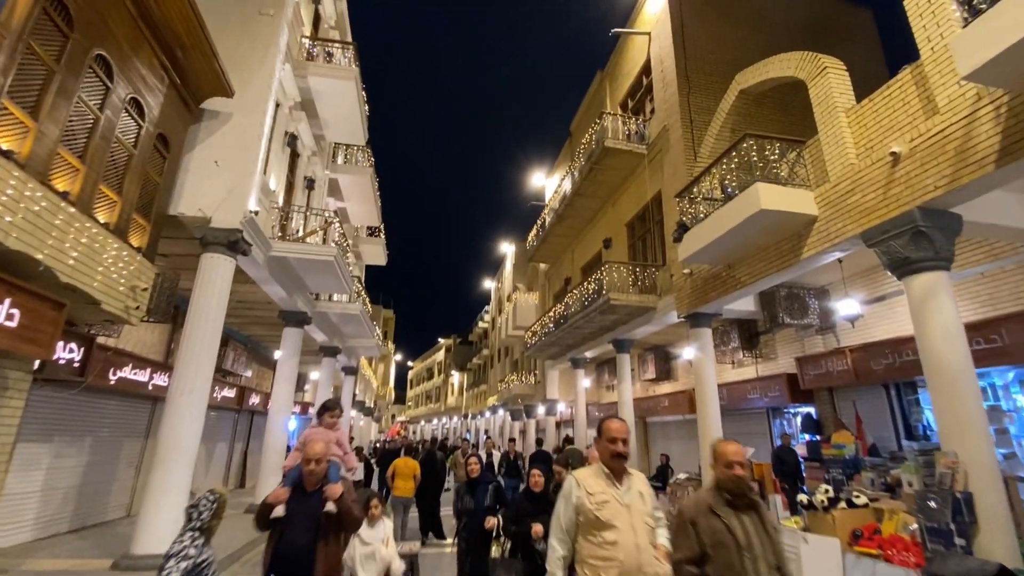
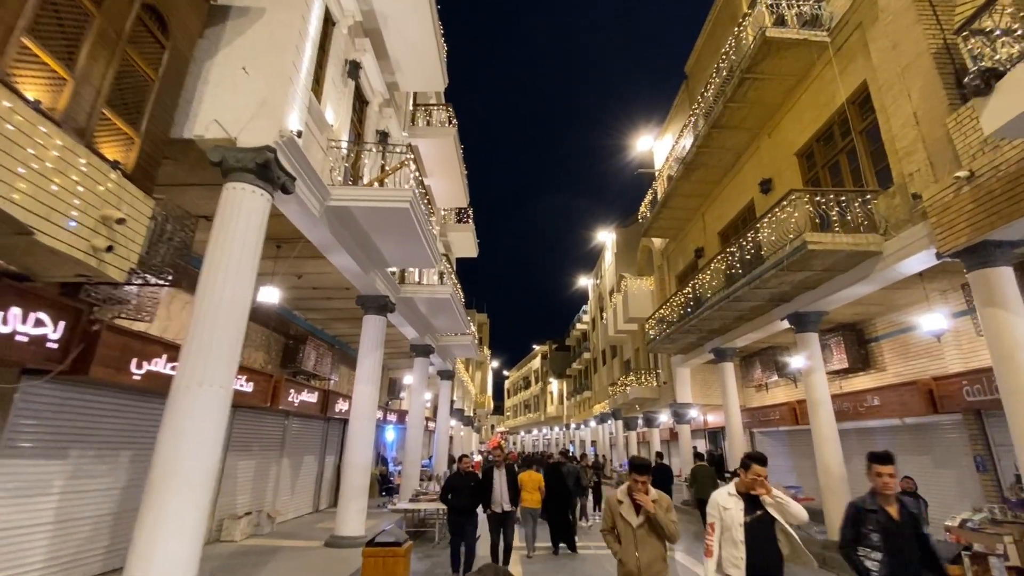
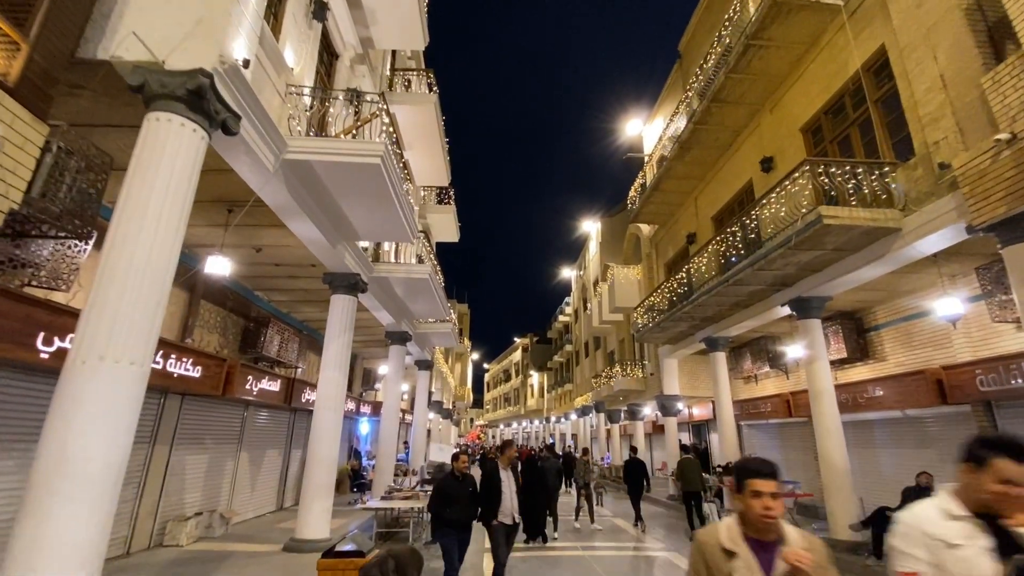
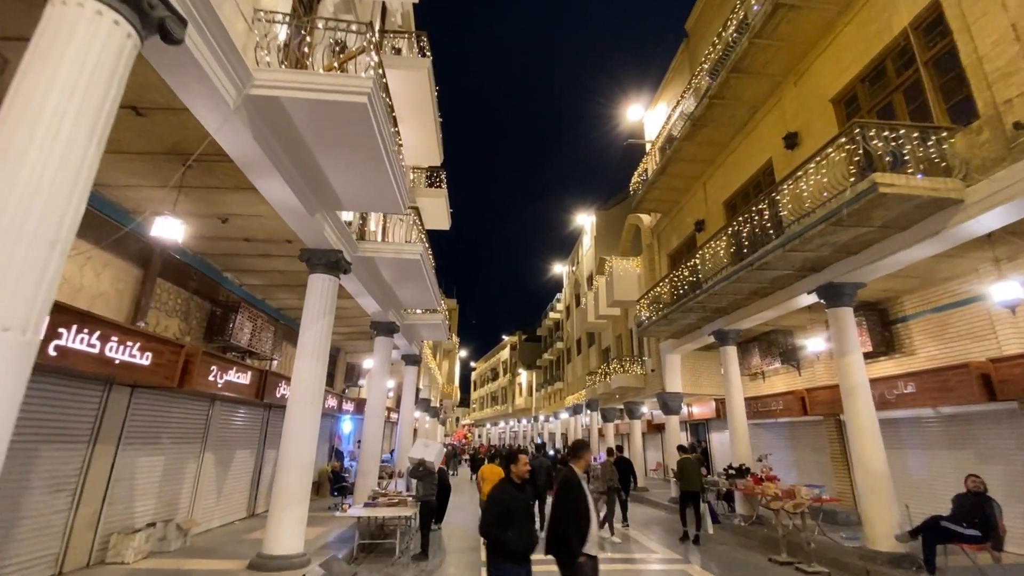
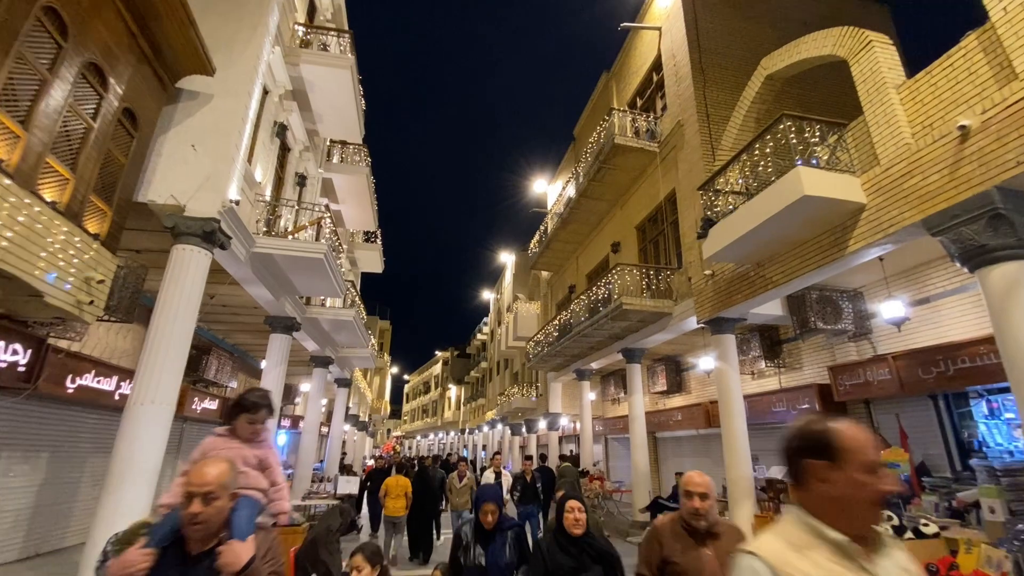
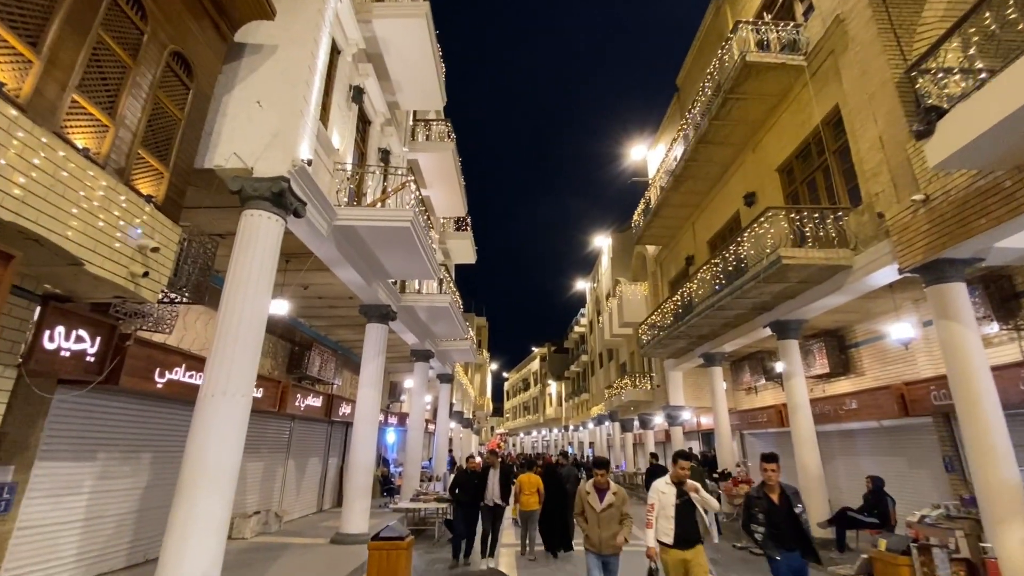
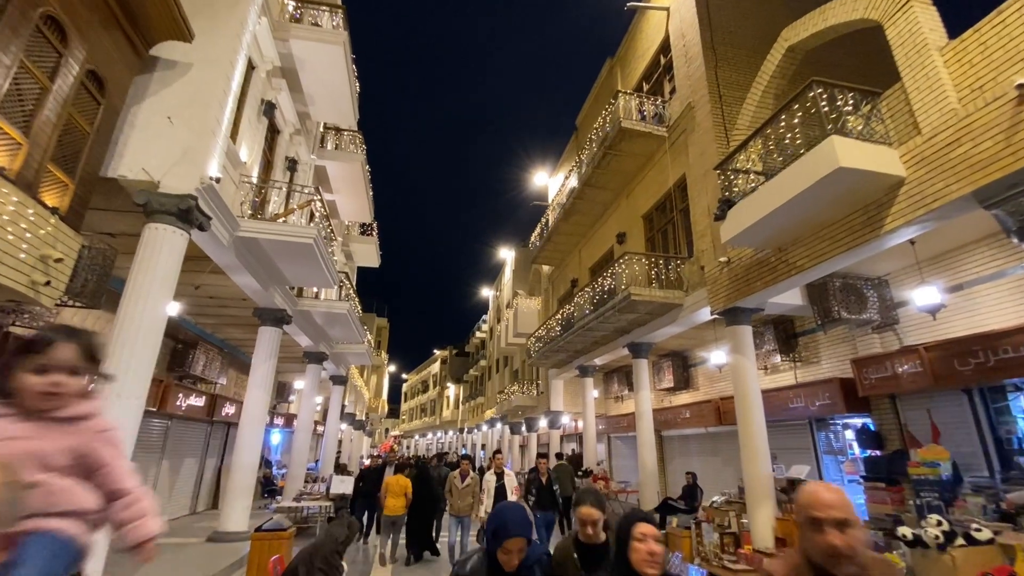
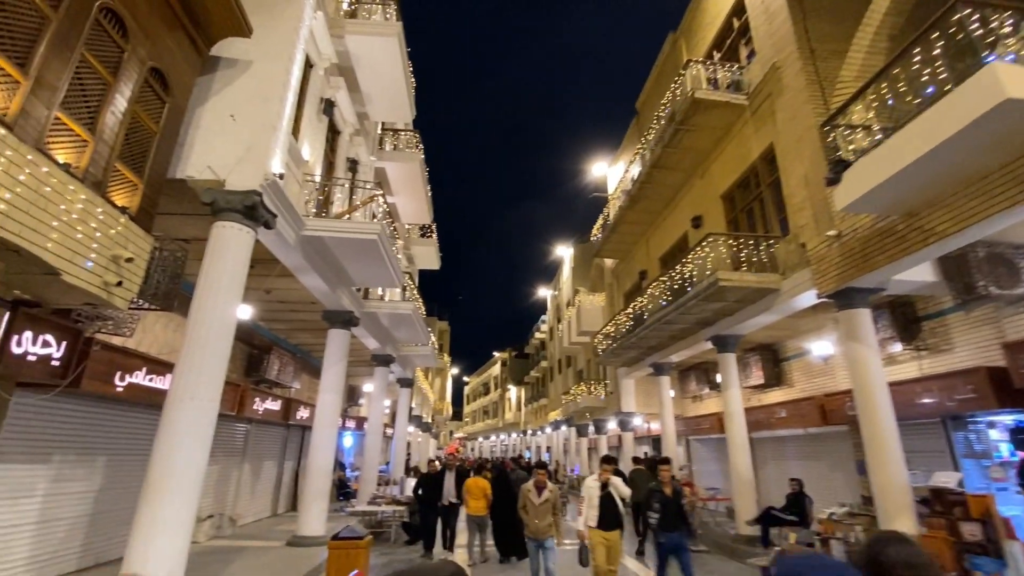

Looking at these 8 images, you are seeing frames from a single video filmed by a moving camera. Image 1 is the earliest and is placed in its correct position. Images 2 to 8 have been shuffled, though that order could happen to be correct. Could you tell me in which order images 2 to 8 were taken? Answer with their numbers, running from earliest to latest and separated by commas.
5, 7, 8, 6, 2, 3, 4
